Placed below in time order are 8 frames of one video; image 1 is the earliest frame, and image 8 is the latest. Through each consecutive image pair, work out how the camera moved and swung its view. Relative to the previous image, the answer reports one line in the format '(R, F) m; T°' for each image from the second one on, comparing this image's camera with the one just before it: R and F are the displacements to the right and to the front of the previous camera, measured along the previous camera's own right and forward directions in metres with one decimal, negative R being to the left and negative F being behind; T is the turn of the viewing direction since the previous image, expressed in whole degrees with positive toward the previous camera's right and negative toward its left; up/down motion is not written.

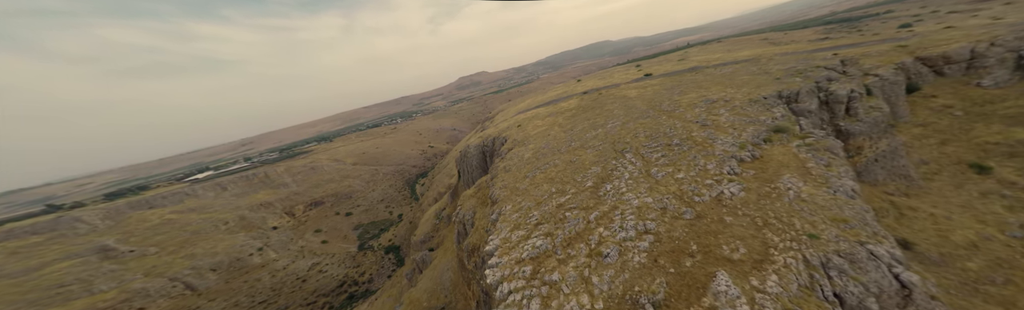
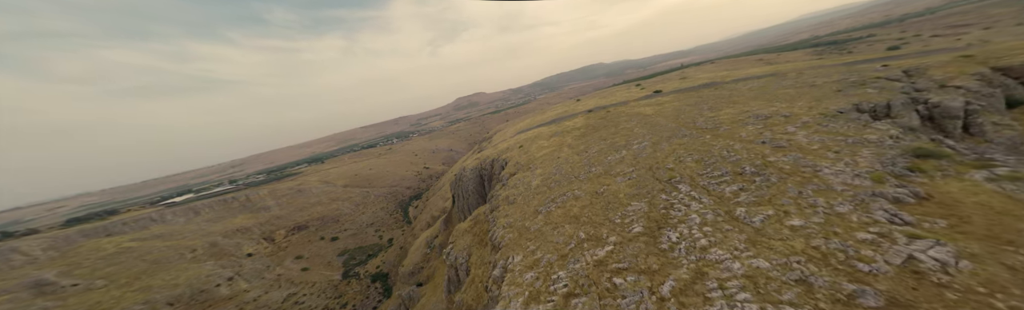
(-0.5, +2.6) m; +1°
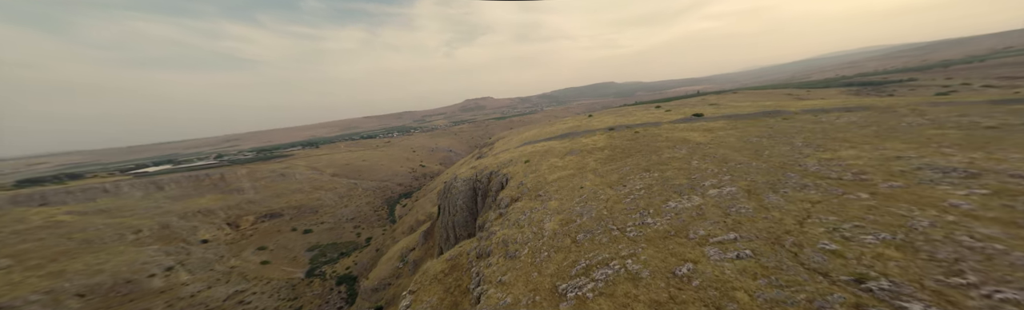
(-0.1, +4.4) m; 0°
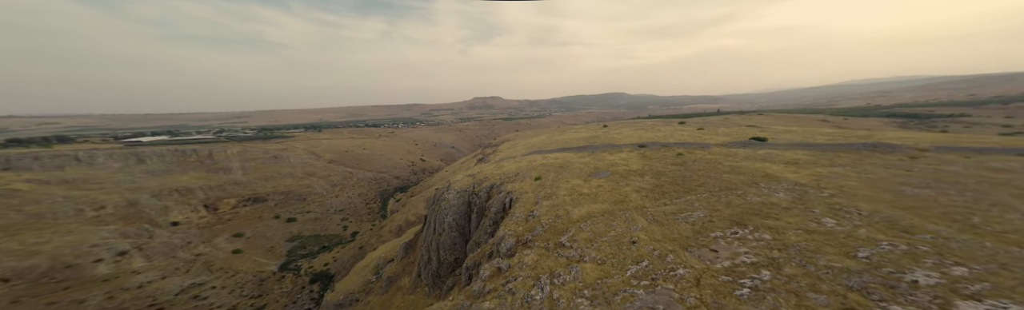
(+0.2, +4.5) m; -1°
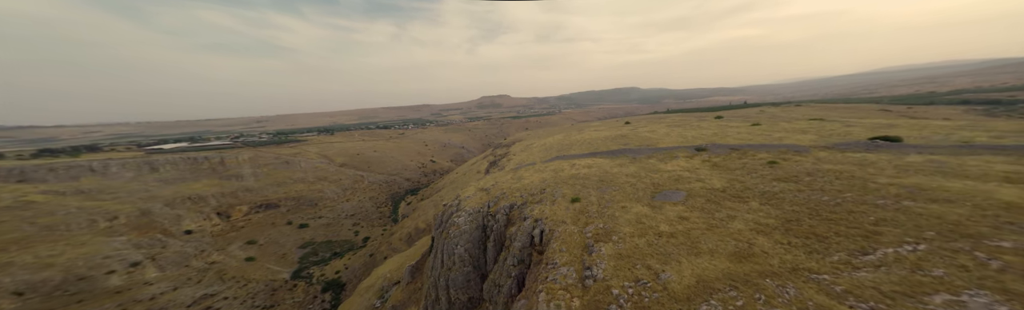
(-0.8, +2.6) m; -2°
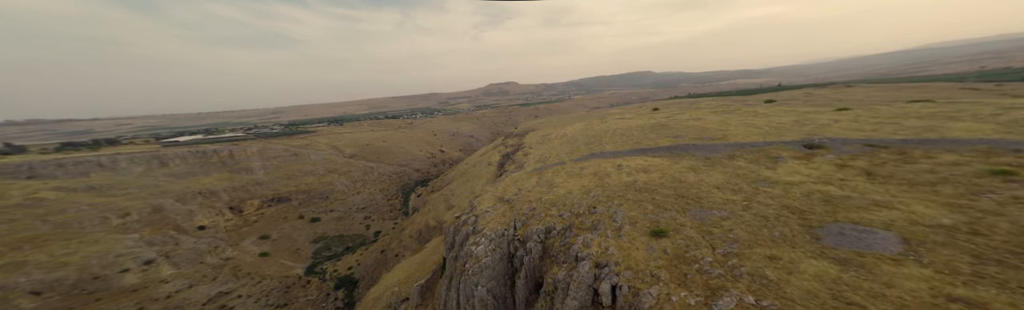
(-1.1, +3.1) m; -2°
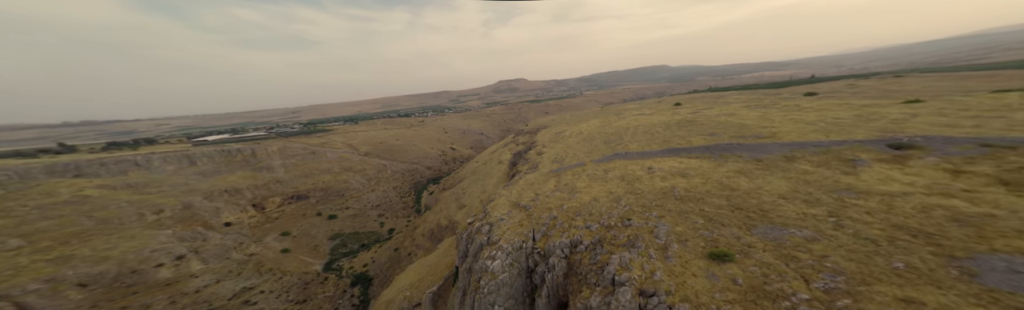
(-0.3, +1.2) m; -3°
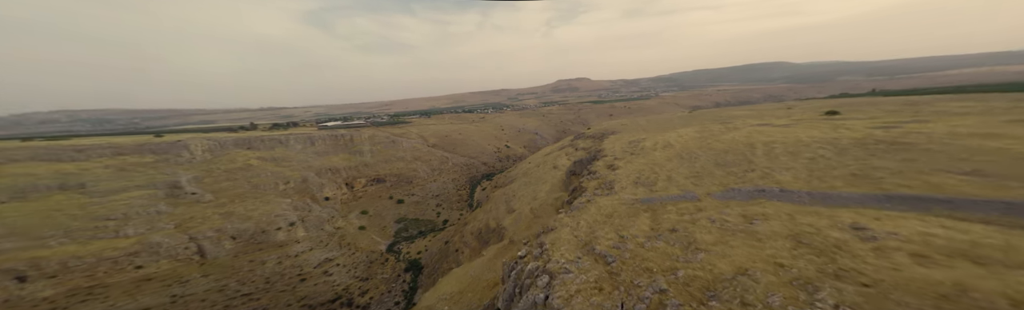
(+1.6, +2.4) m; -14°
